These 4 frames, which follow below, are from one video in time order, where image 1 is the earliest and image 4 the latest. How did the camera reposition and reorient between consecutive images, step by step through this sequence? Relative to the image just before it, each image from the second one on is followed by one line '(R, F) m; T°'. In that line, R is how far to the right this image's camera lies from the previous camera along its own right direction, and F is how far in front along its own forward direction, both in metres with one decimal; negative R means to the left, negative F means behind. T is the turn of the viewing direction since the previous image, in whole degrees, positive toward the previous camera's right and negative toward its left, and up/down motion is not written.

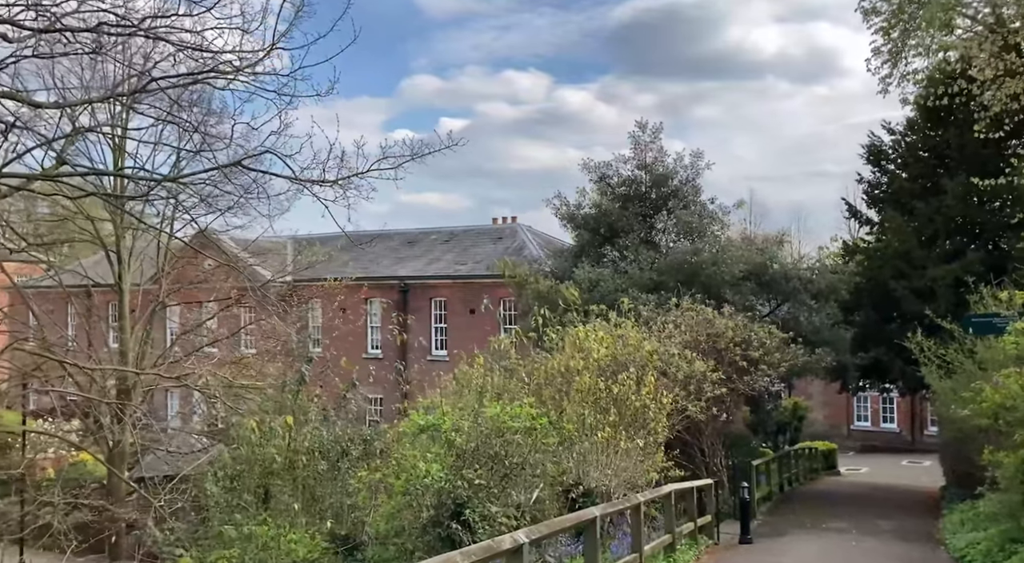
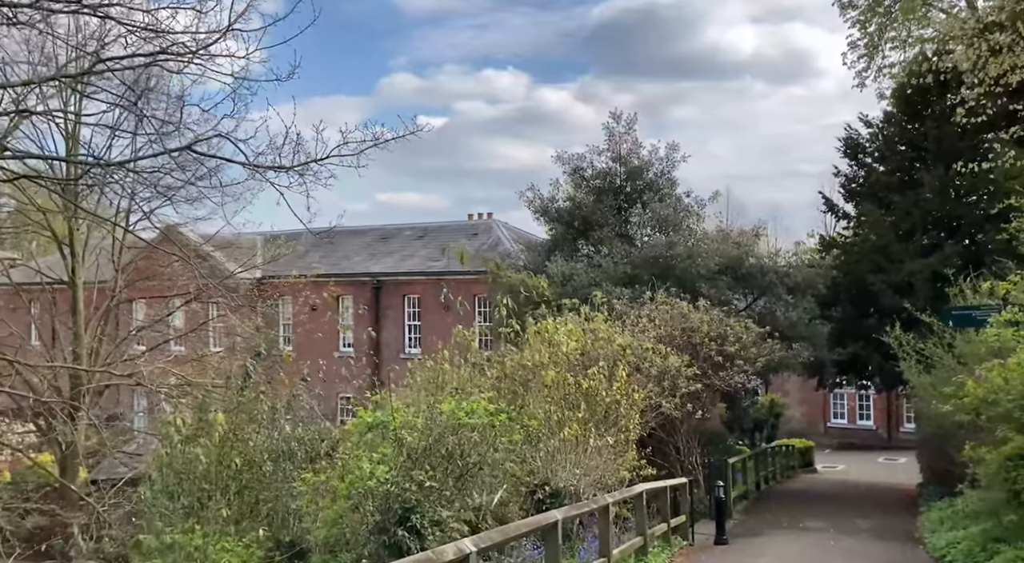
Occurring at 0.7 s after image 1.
(+0.1, +0.4) m; +1°
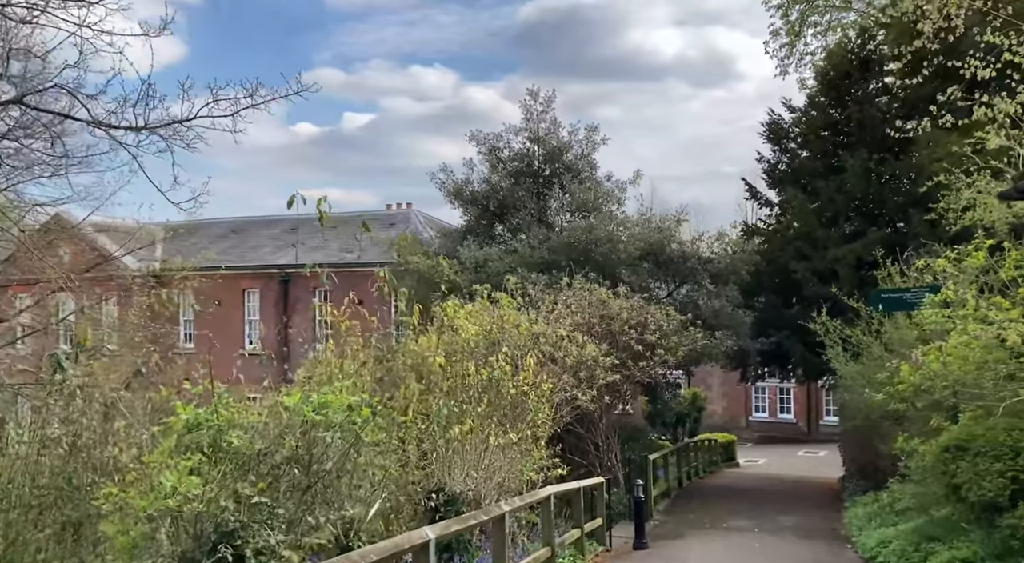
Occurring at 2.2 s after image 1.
(+0.2, +1.0) m; +4°
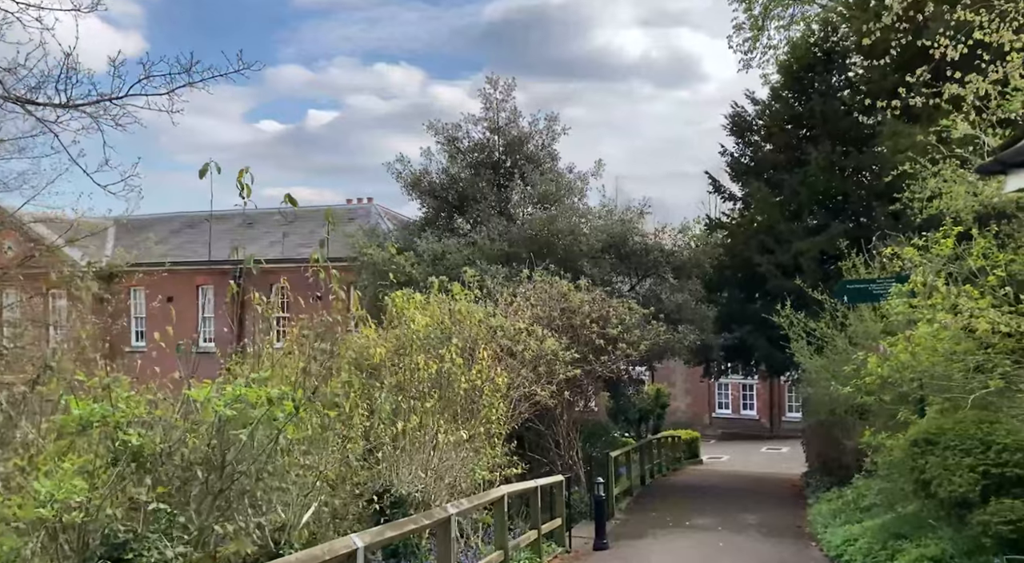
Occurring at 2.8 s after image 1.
(+0.1, +0.4) m; +2°
